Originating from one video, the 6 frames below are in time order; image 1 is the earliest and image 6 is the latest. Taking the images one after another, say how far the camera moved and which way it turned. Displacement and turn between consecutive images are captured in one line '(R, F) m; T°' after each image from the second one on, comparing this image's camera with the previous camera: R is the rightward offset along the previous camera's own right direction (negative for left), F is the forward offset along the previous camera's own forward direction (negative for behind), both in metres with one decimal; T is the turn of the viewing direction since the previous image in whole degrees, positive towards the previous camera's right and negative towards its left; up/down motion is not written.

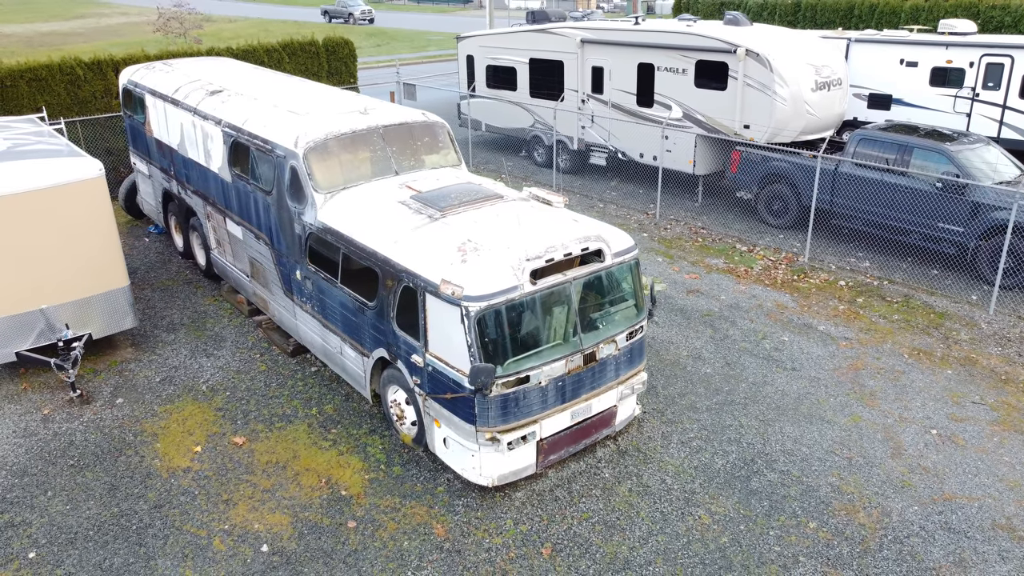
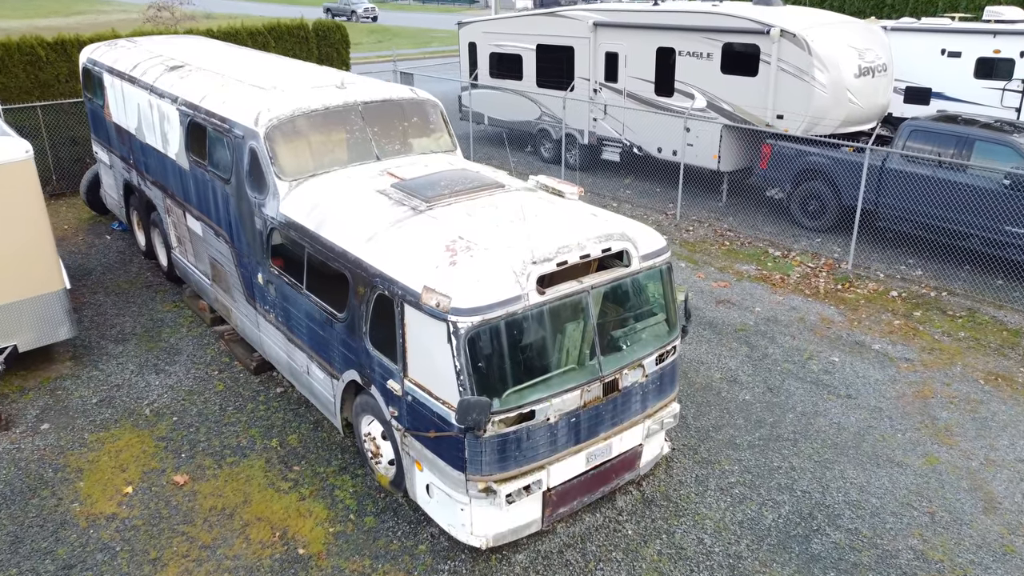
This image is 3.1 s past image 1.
(0.0, +1.3) m; 0°
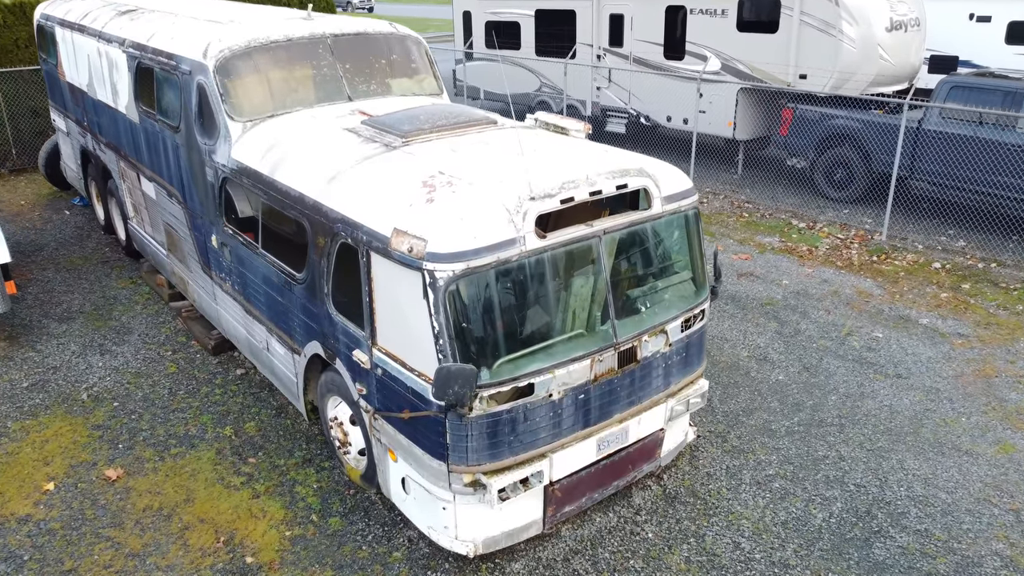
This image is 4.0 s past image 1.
(0.0, +1.0) m; 0°
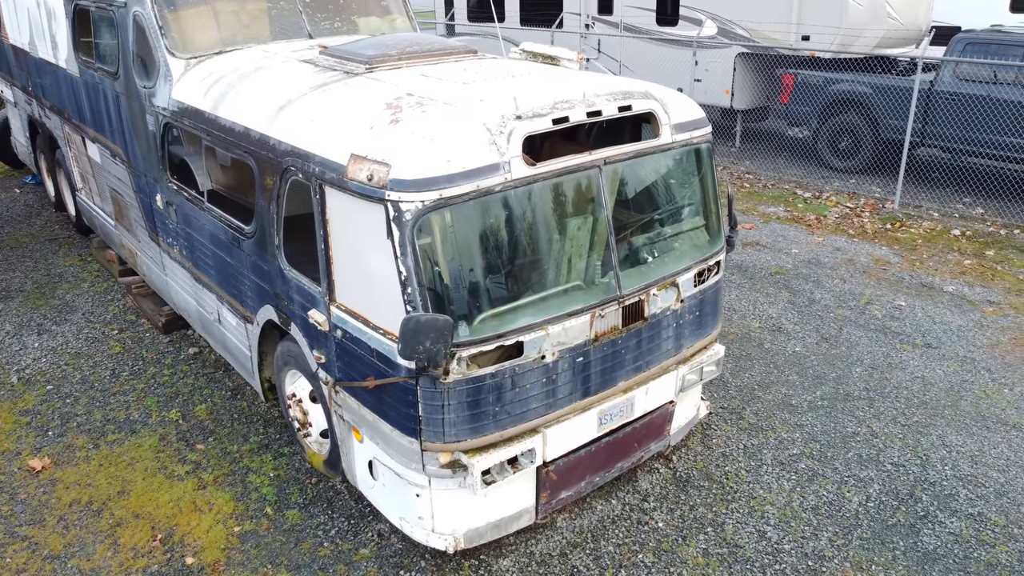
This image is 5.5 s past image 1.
(0.0, +0.7) m; +1°
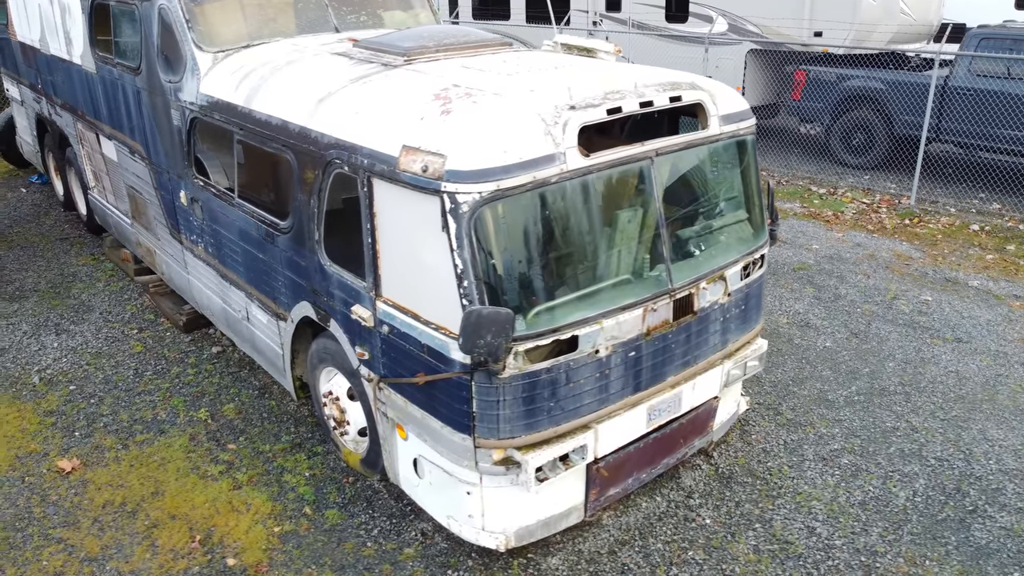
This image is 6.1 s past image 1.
(-0.2, +0.1) m; +1°
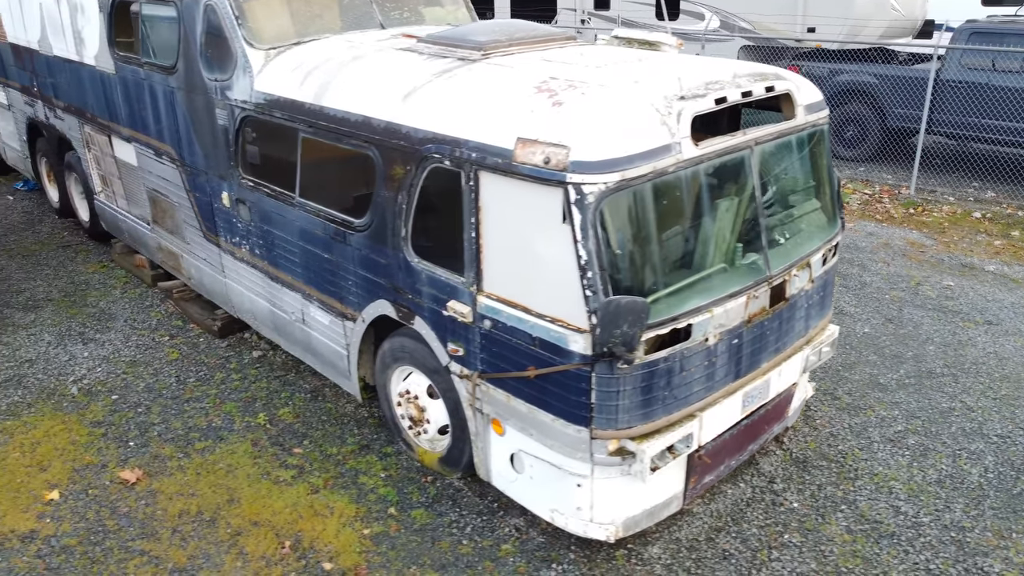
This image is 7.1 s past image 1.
(-0.6, 0.0) m; +3°
